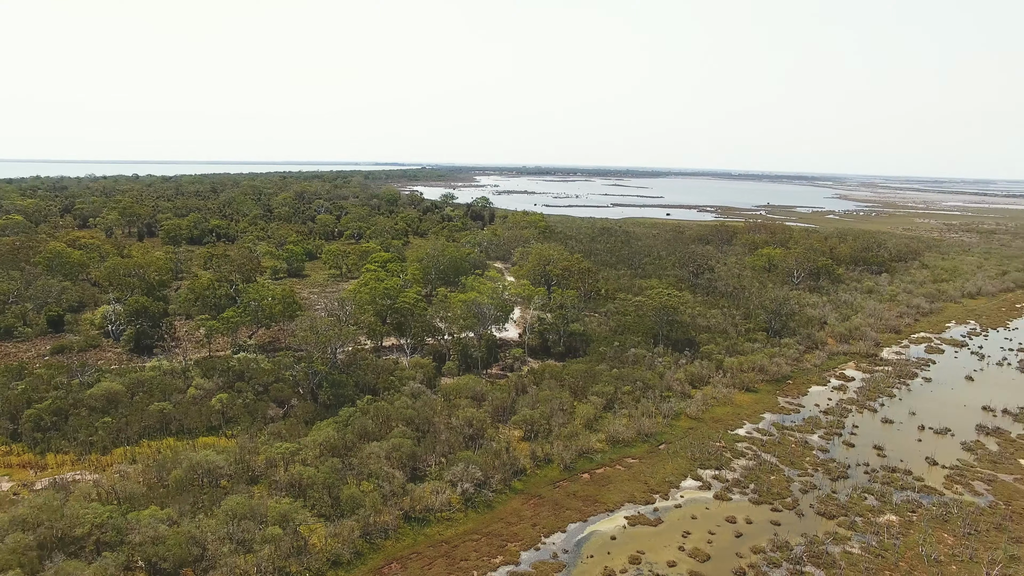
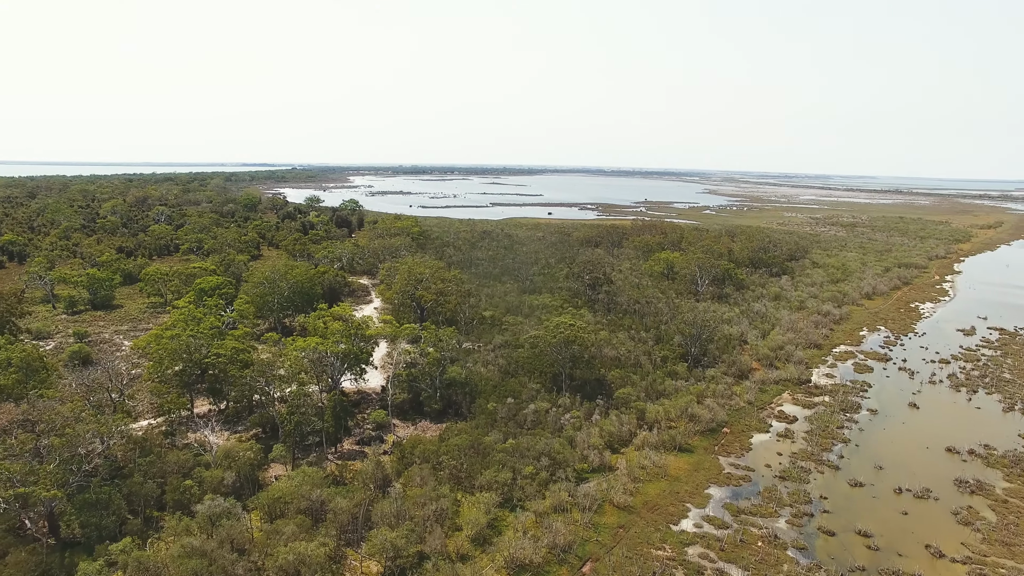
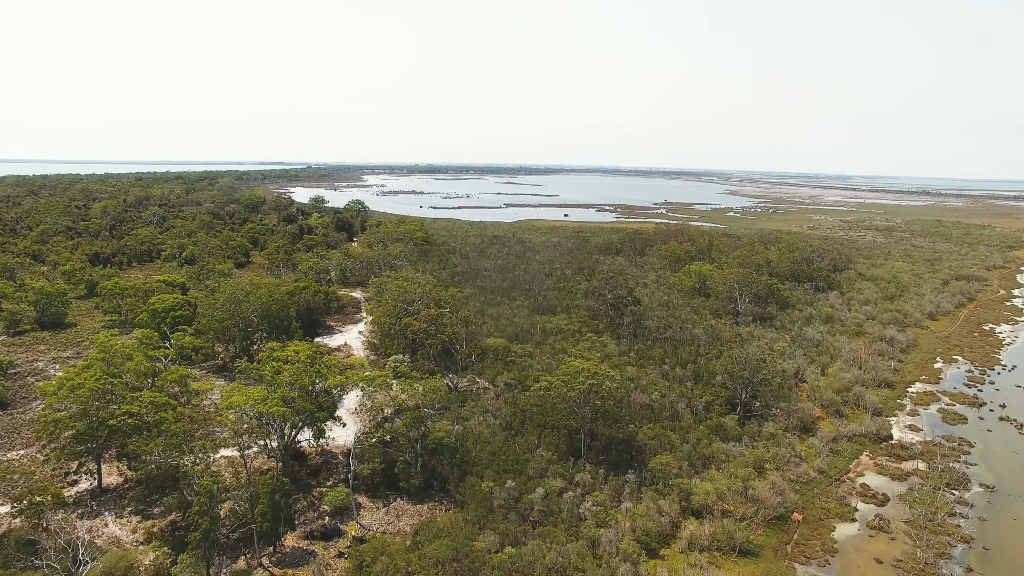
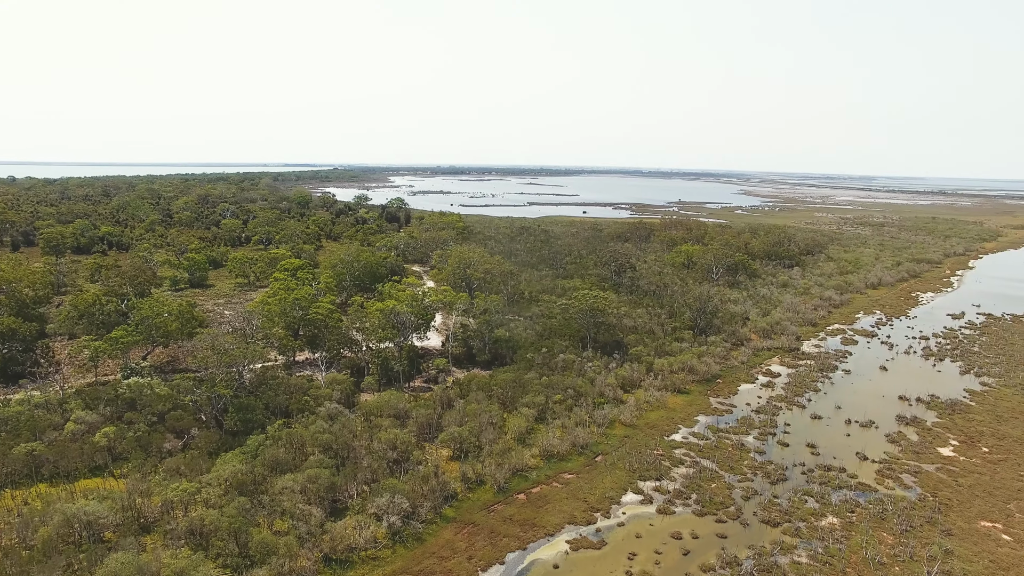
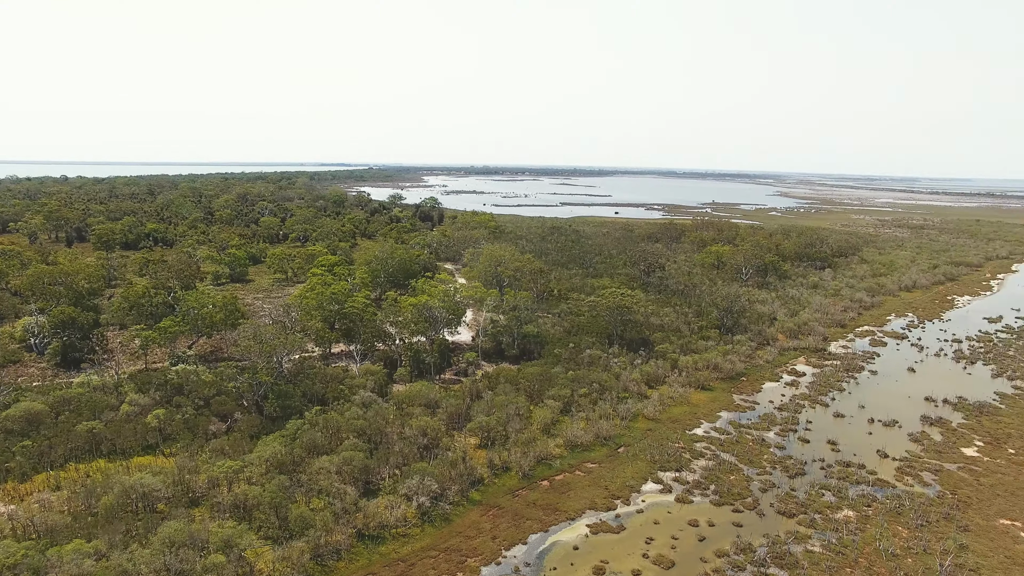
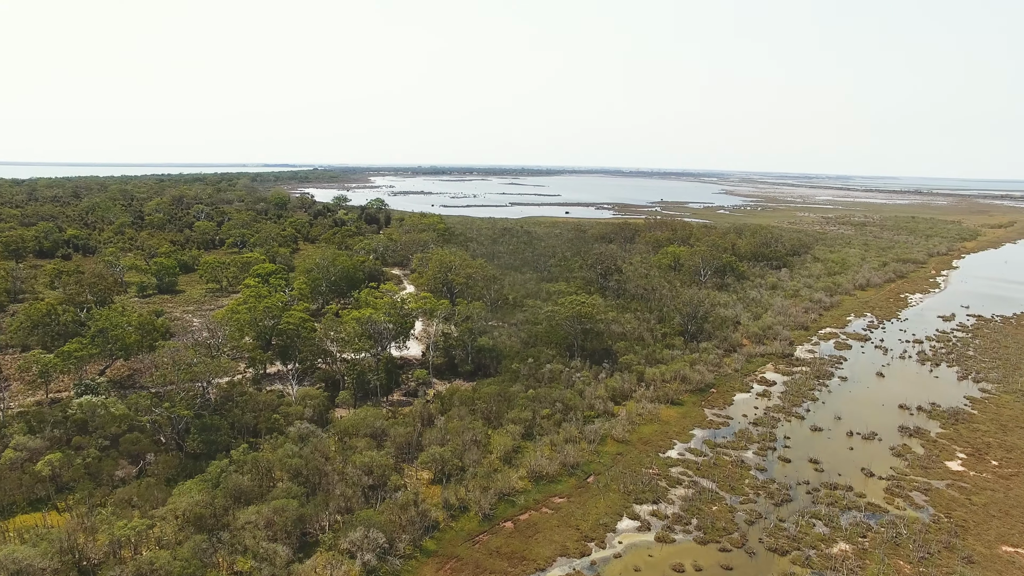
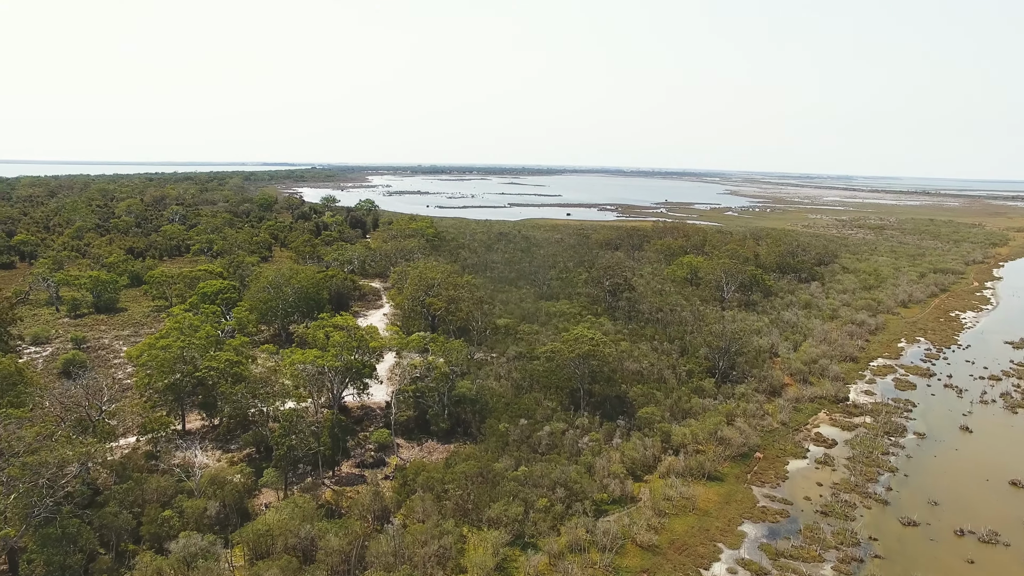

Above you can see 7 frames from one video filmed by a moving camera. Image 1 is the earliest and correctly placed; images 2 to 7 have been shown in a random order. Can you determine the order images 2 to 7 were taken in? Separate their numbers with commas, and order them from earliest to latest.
5, 4, 6, 2, 7, 3
